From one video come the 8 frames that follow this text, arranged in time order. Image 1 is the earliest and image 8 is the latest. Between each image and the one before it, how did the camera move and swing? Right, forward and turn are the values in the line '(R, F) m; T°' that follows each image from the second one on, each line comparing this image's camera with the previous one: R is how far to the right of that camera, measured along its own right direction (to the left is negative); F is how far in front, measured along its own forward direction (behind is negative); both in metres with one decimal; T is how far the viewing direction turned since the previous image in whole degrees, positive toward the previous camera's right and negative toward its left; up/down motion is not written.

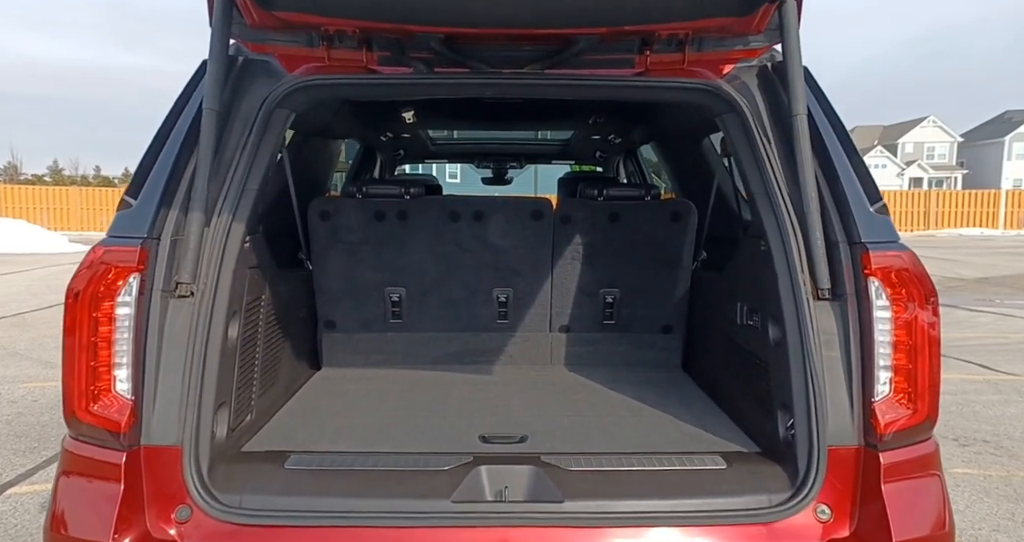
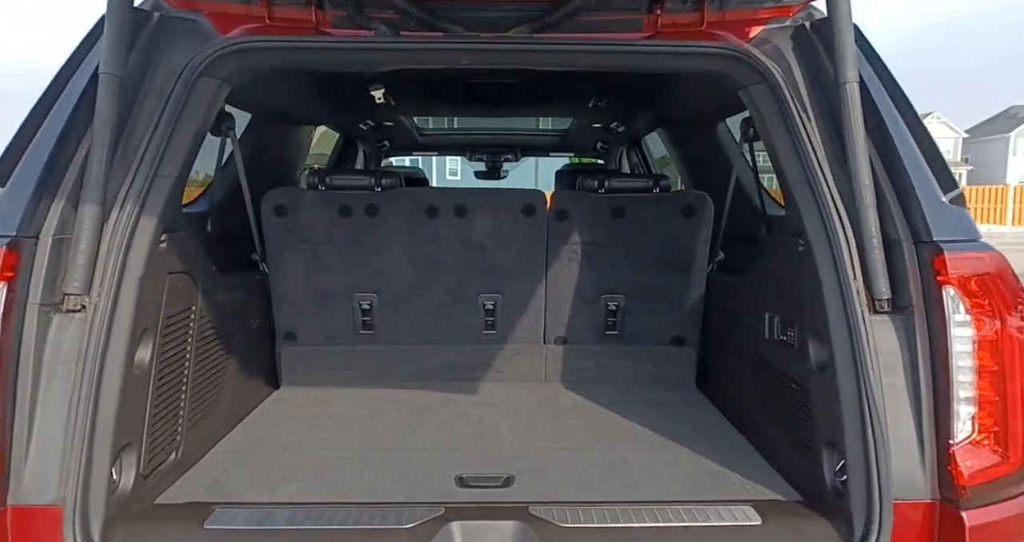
(+0.1, +0.3) m; 0°
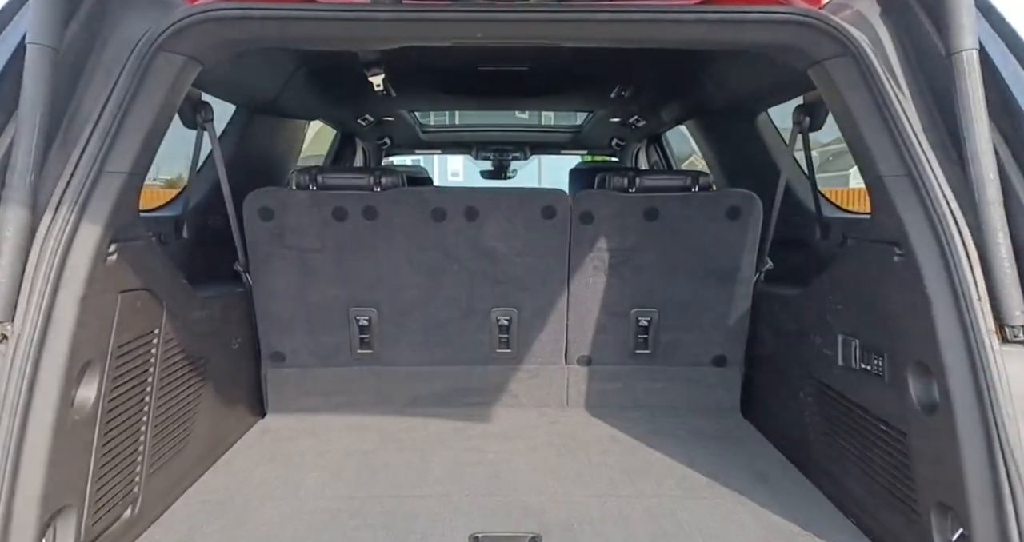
(-0.1, +0.3) m; 0°
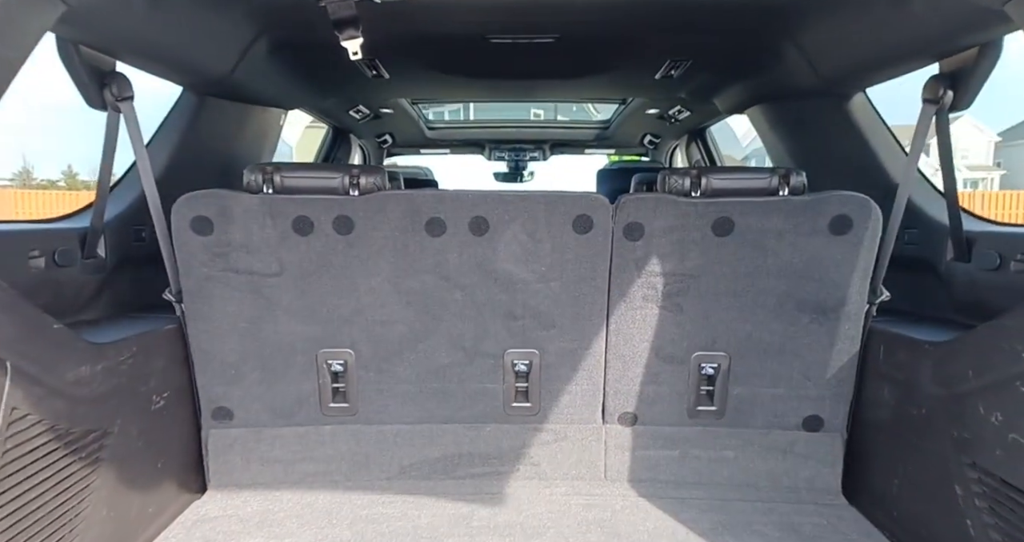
(0.0, +0.5) m; -1°
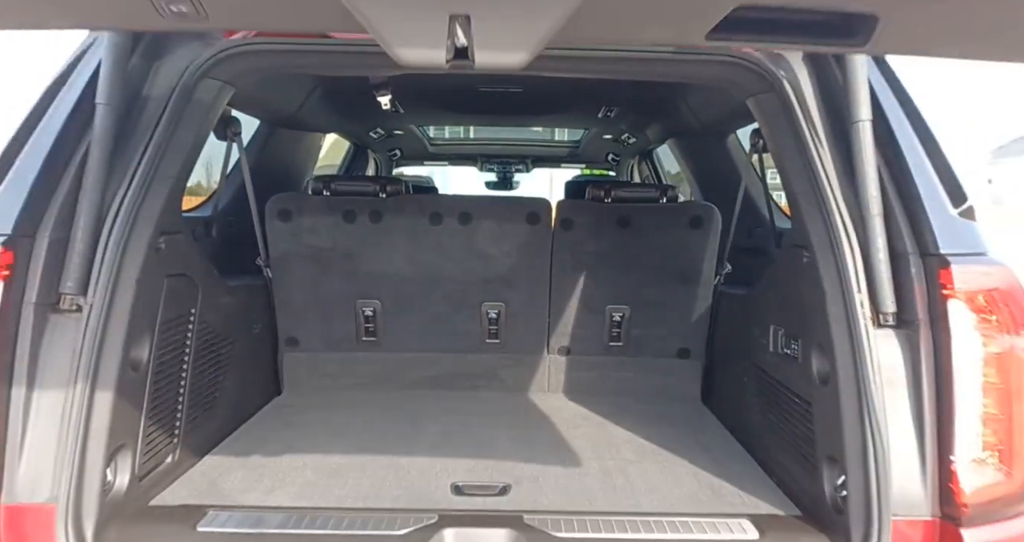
(+0.1, -0.8) m; 0°
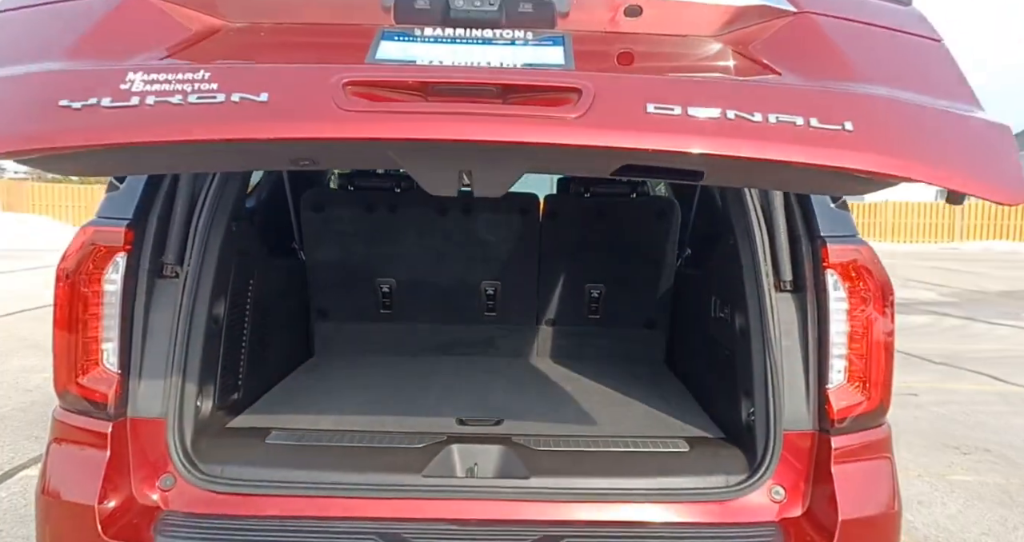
(0.0, -0.4) m; 0°
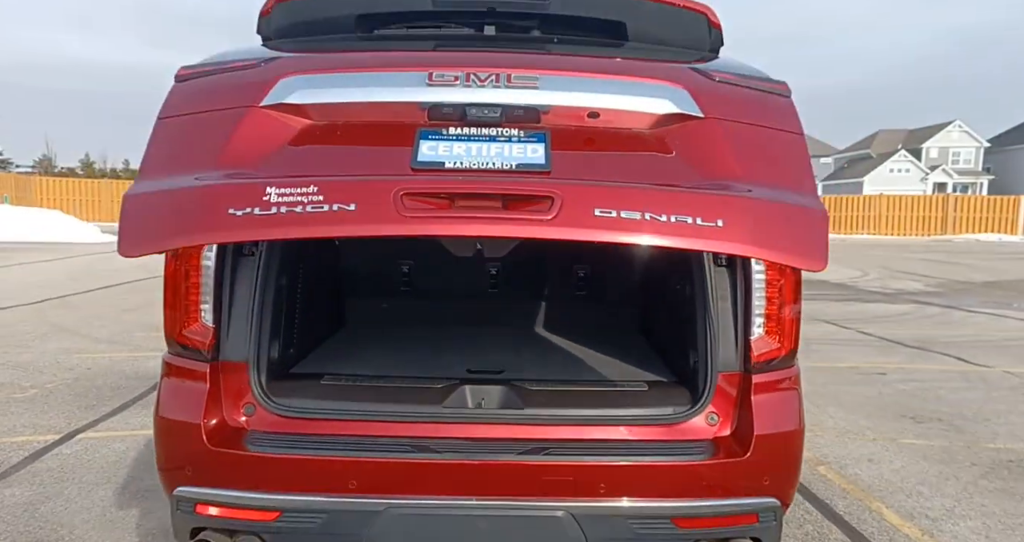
(0.0, -0.5) m; 0°
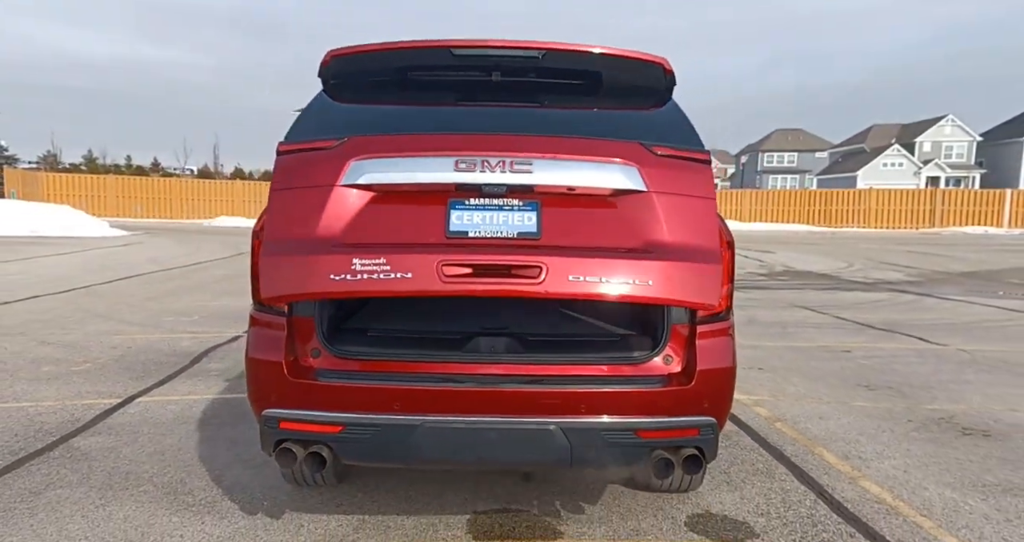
(0.0, -0.7) m; 0°
